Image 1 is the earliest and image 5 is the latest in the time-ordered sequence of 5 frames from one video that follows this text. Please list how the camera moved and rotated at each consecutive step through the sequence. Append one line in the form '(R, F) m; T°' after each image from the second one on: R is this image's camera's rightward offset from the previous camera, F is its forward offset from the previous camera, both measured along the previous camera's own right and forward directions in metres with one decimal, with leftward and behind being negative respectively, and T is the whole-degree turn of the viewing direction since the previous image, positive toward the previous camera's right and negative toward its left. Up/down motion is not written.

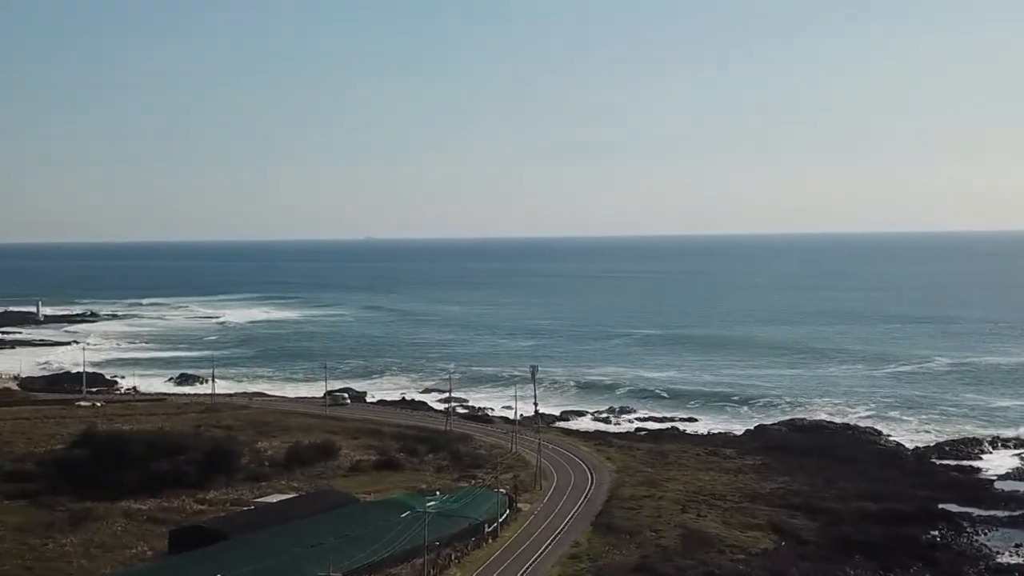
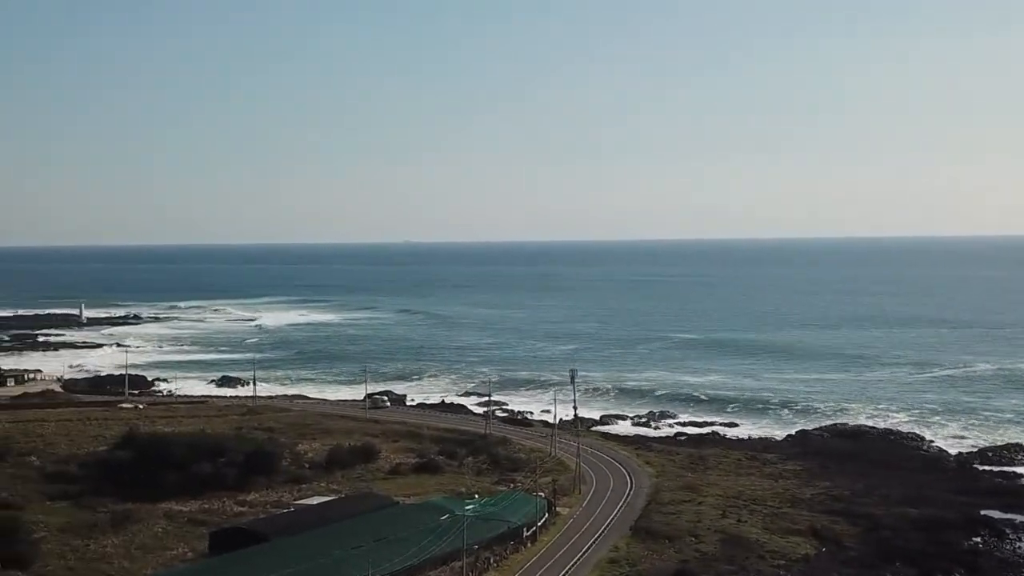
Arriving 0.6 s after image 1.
(+1.0, +0.7) m; -4°
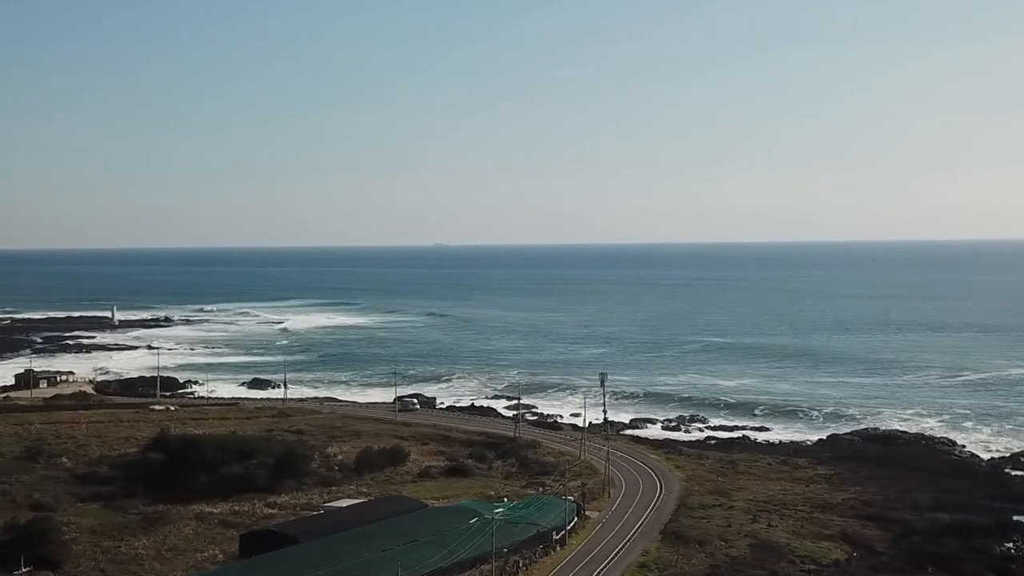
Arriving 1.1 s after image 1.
(-0.4, +0.1) m; -1°
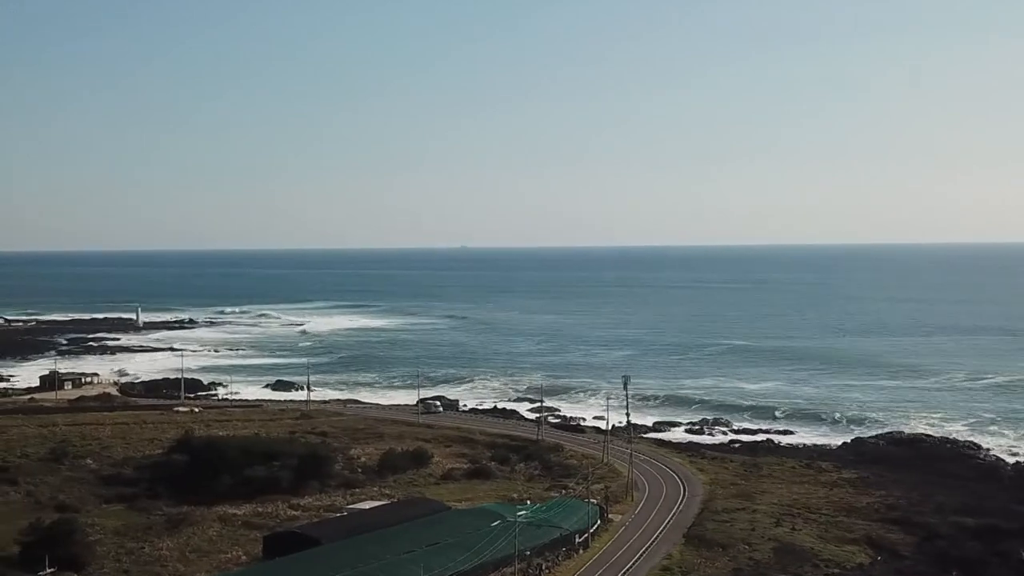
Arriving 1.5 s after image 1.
(-0.4, +0.1) m; -1°
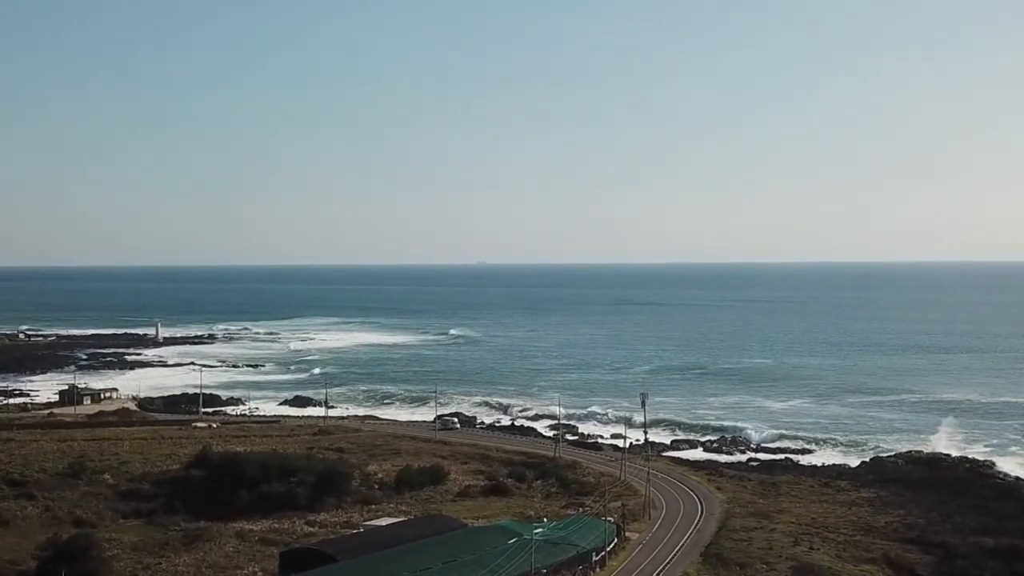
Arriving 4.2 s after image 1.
(+0.1, 0.0) m; -1°
